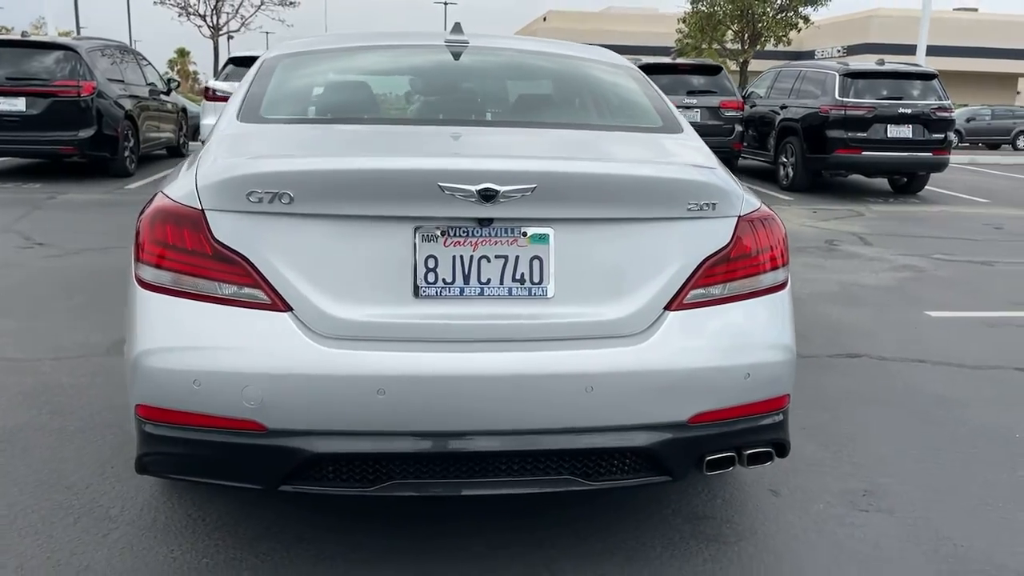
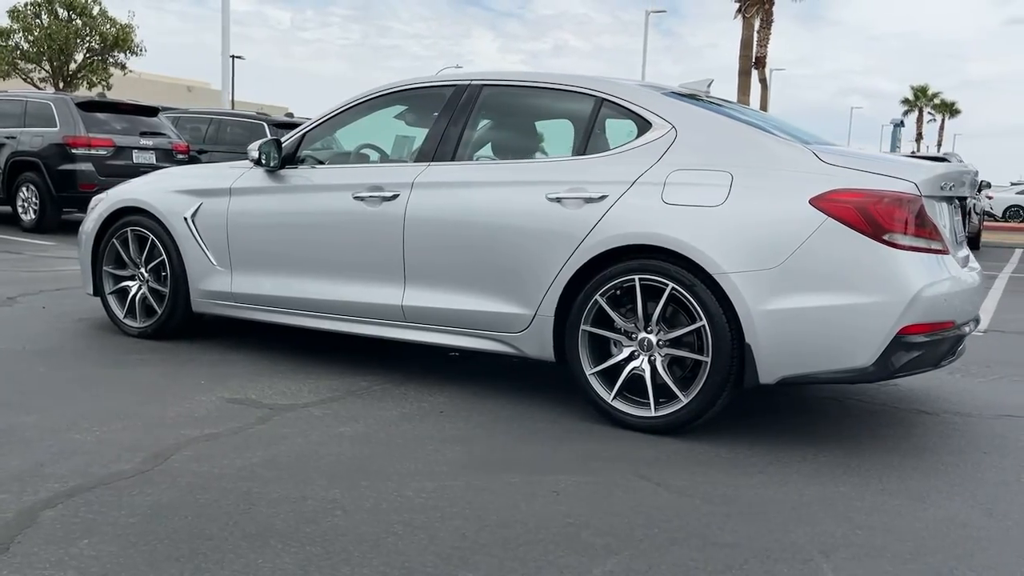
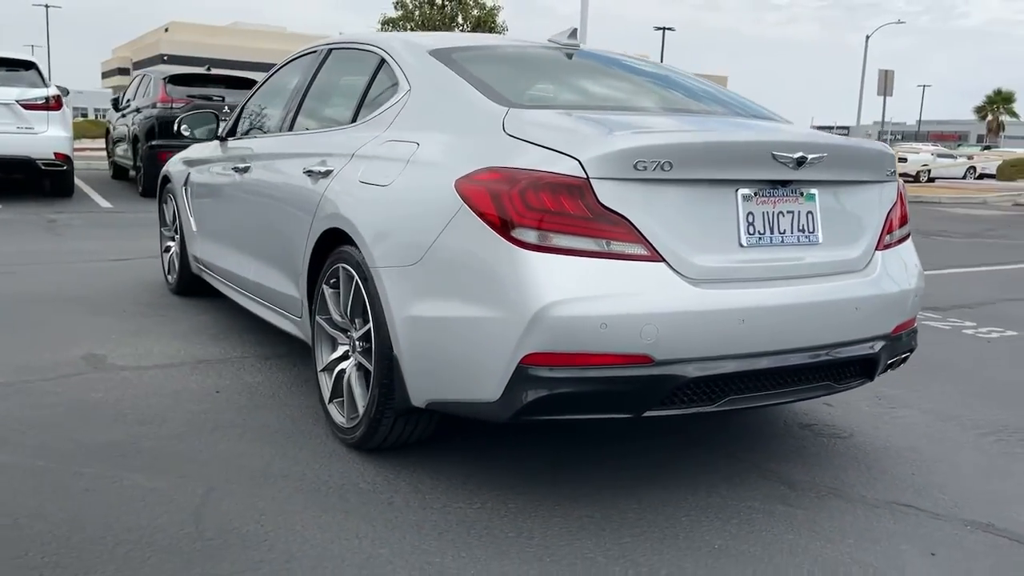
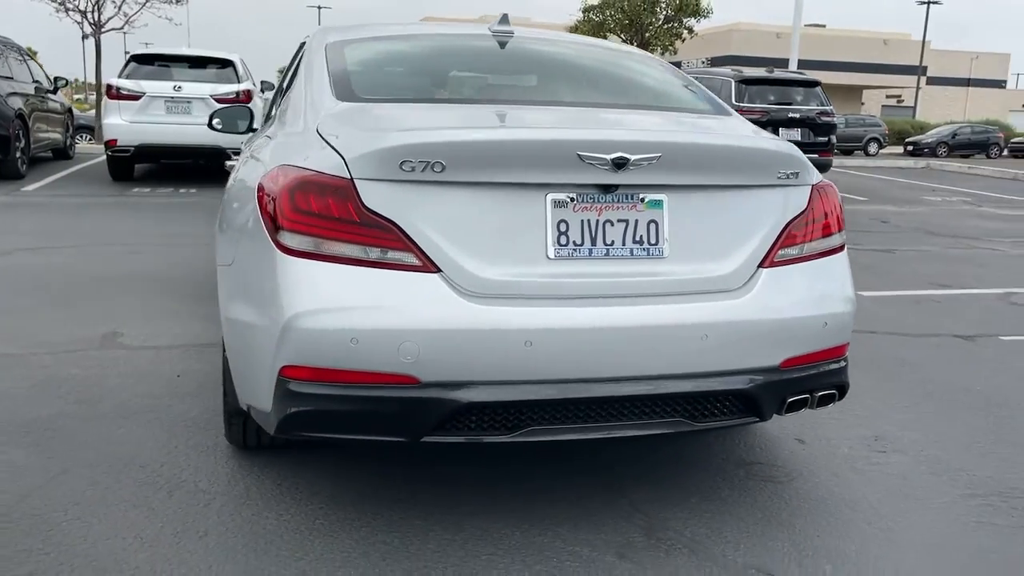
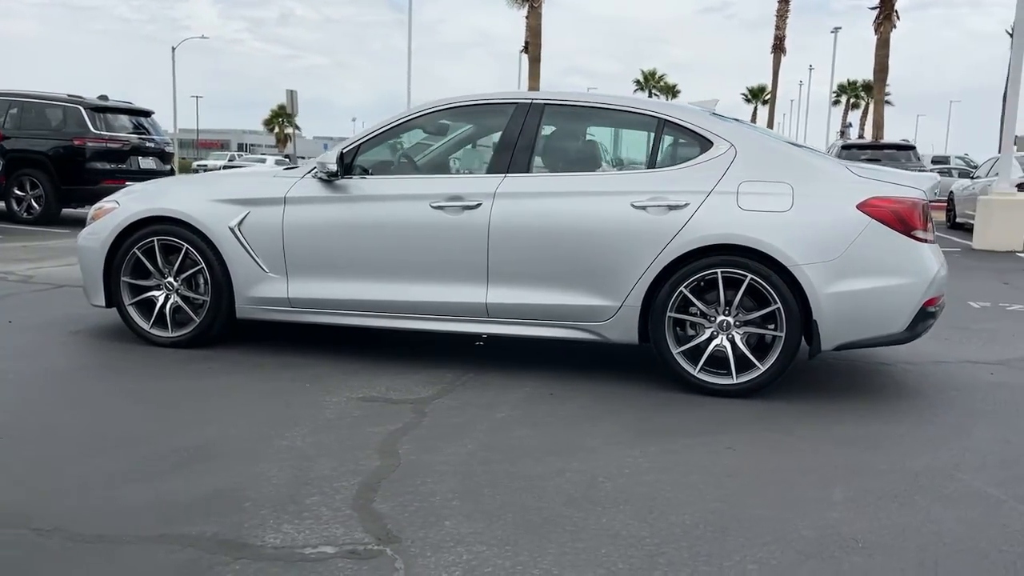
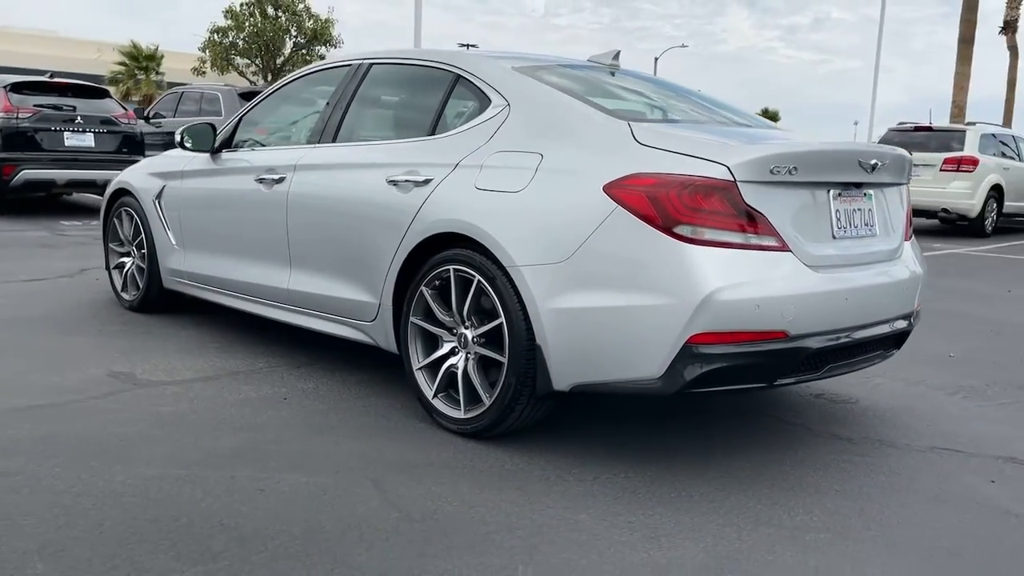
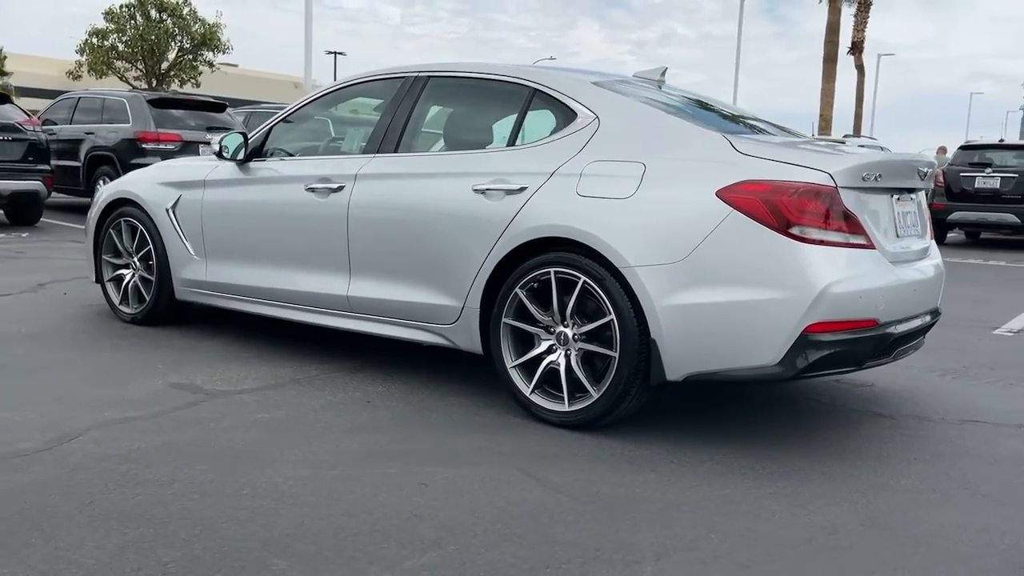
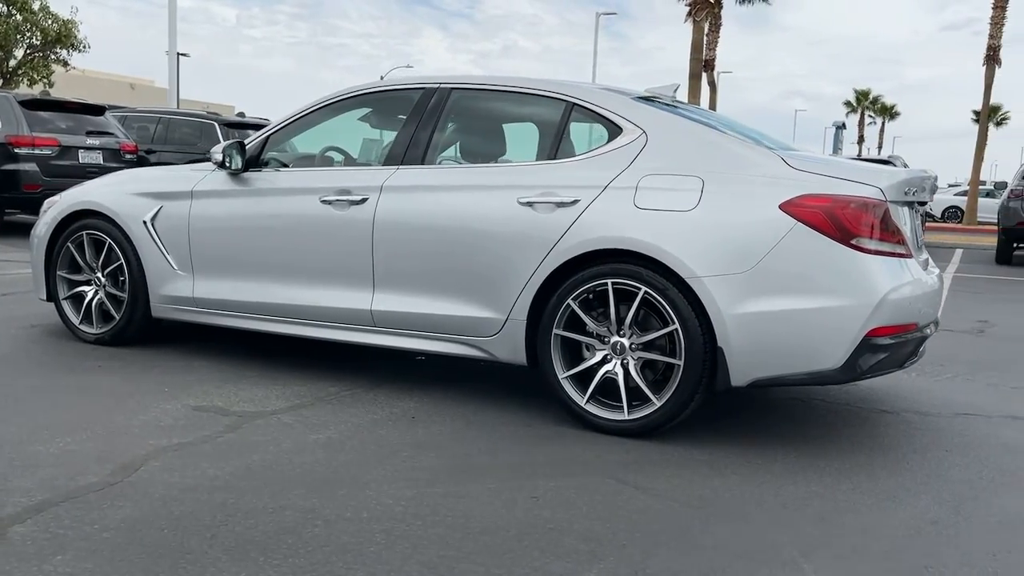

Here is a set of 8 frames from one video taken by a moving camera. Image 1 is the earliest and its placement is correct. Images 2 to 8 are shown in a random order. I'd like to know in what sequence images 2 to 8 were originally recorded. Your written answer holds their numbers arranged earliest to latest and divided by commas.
4, 3, 6, 7, 2, 8, 5
